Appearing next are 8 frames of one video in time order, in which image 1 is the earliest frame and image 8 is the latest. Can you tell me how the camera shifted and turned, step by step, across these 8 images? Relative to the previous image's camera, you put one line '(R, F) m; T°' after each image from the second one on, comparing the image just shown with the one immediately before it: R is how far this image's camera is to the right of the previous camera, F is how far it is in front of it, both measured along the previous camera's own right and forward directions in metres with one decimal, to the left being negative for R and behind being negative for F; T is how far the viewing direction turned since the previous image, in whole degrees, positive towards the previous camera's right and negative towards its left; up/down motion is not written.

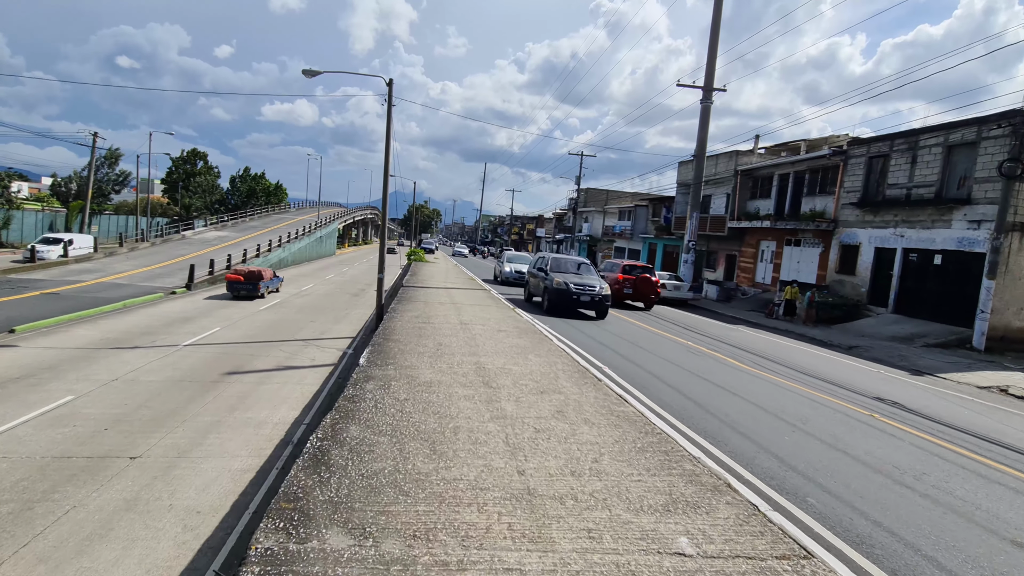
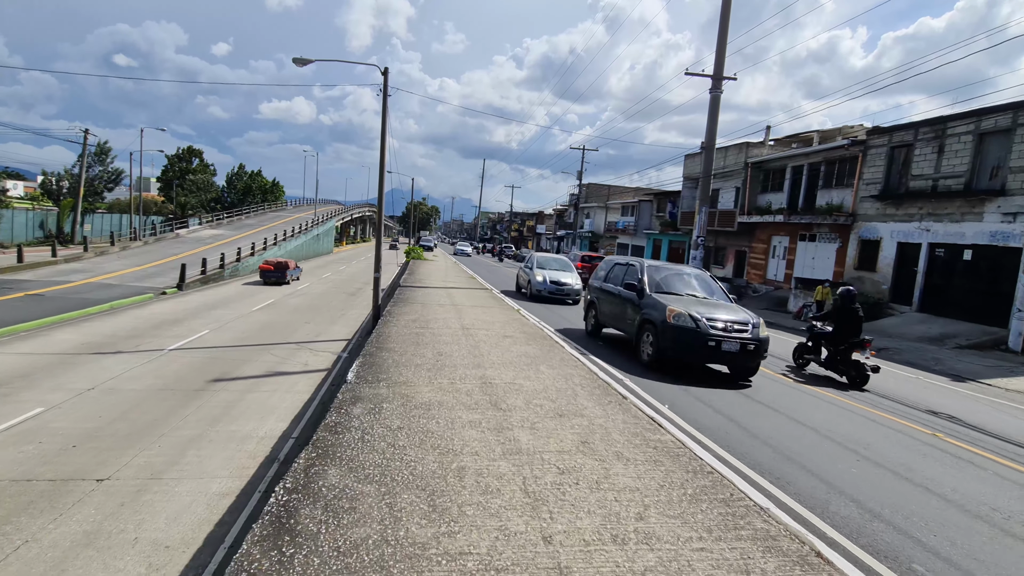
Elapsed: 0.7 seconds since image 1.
(-0.1, +0.8) m; 0°
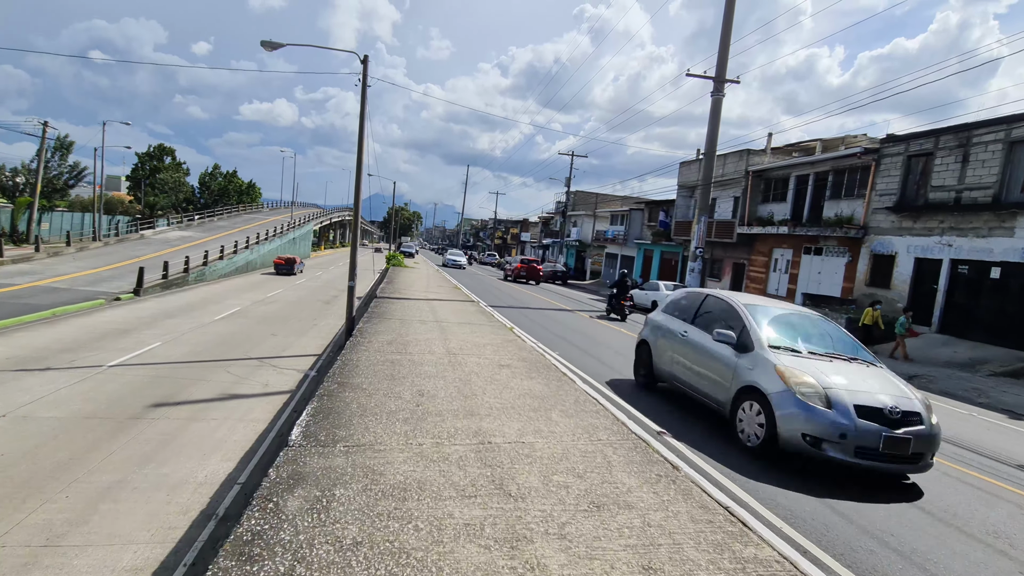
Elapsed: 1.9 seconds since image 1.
(-0.2, +1.5) m; +2°
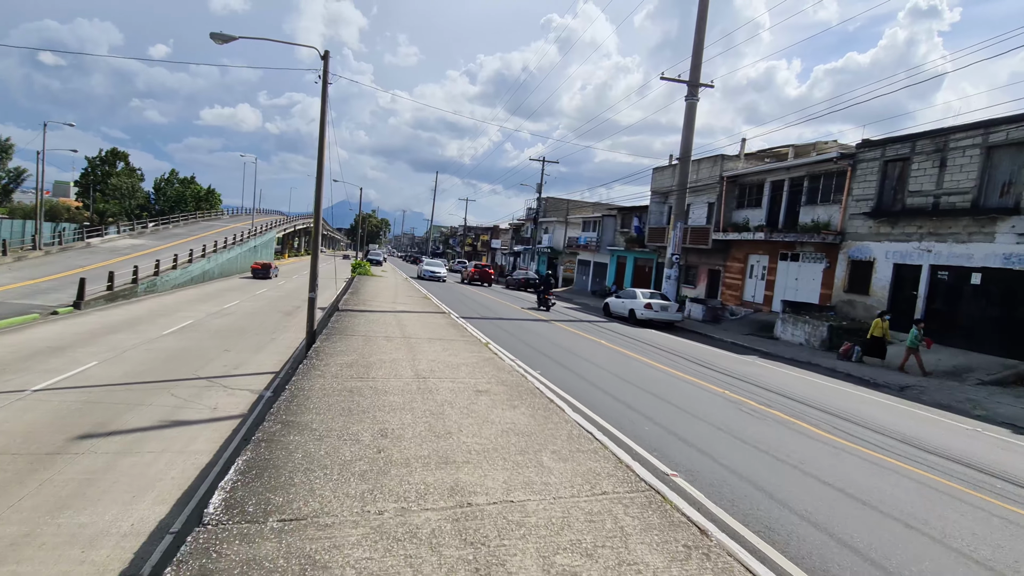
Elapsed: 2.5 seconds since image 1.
(-0.1, +0.8) m; +3°
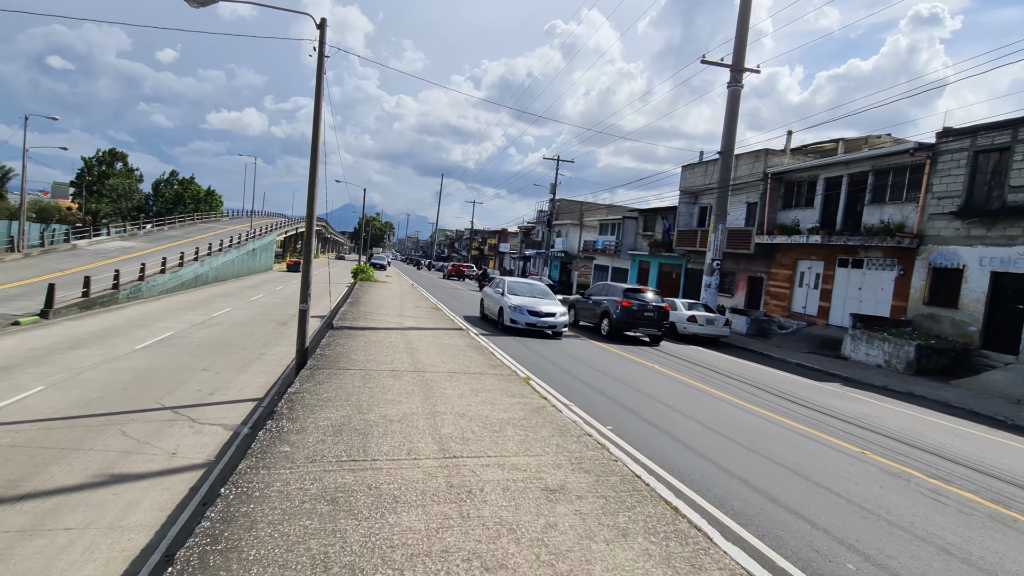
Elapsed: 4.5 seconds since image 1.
(-0.6, +2.3) m; 0°
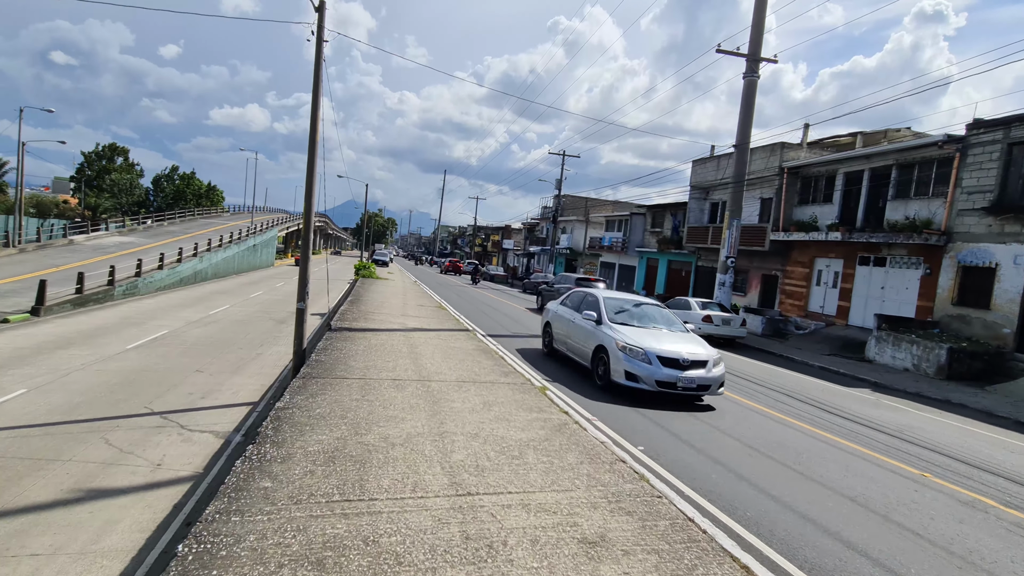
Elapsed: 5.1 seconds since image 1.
(-0.1, +0.7) m; 0°
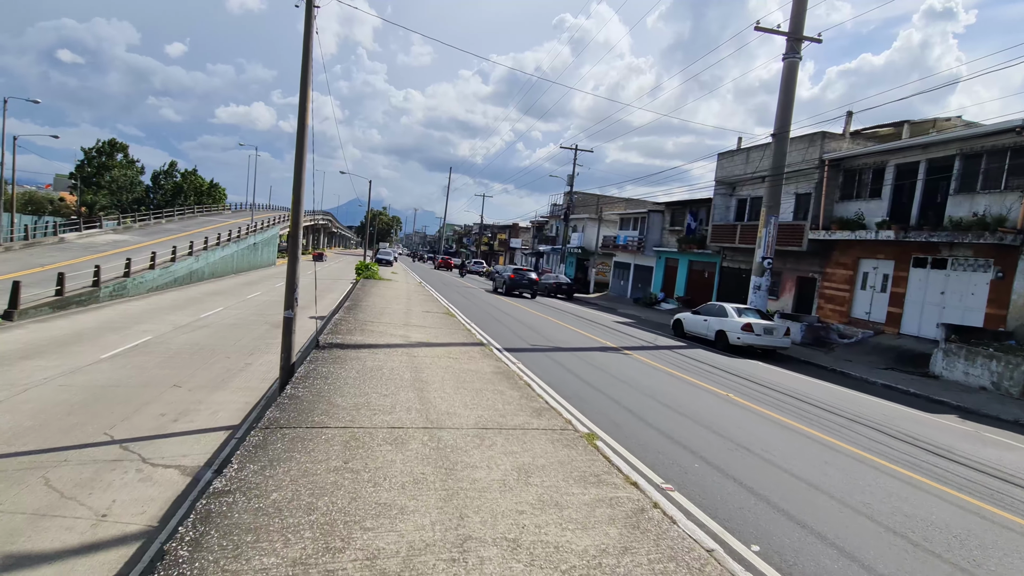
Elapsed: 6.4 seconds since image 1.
(-0.3, +1.6) m; 0°
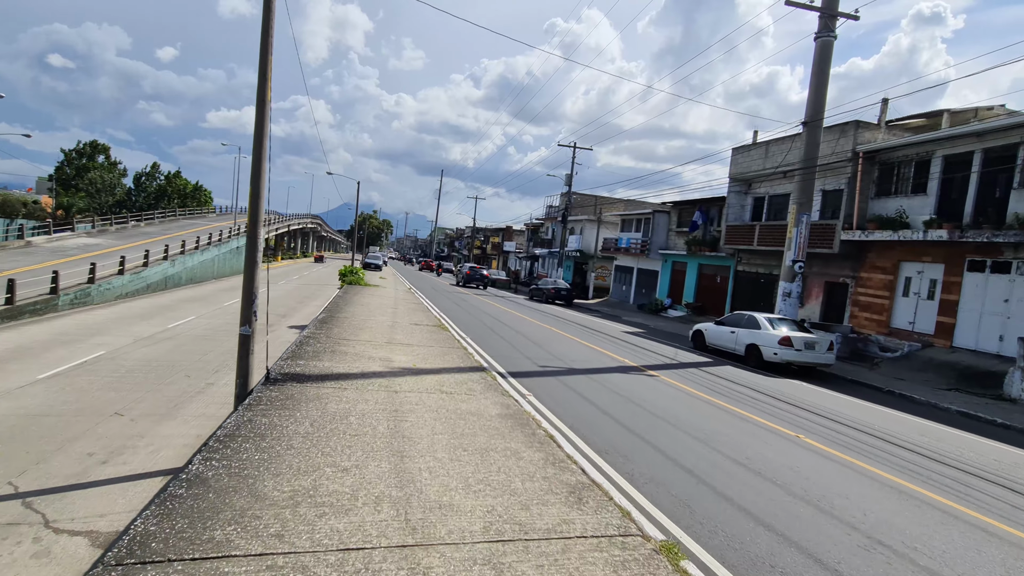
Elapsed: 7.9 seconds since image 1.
(-0.2, +1.8) m; +1°
